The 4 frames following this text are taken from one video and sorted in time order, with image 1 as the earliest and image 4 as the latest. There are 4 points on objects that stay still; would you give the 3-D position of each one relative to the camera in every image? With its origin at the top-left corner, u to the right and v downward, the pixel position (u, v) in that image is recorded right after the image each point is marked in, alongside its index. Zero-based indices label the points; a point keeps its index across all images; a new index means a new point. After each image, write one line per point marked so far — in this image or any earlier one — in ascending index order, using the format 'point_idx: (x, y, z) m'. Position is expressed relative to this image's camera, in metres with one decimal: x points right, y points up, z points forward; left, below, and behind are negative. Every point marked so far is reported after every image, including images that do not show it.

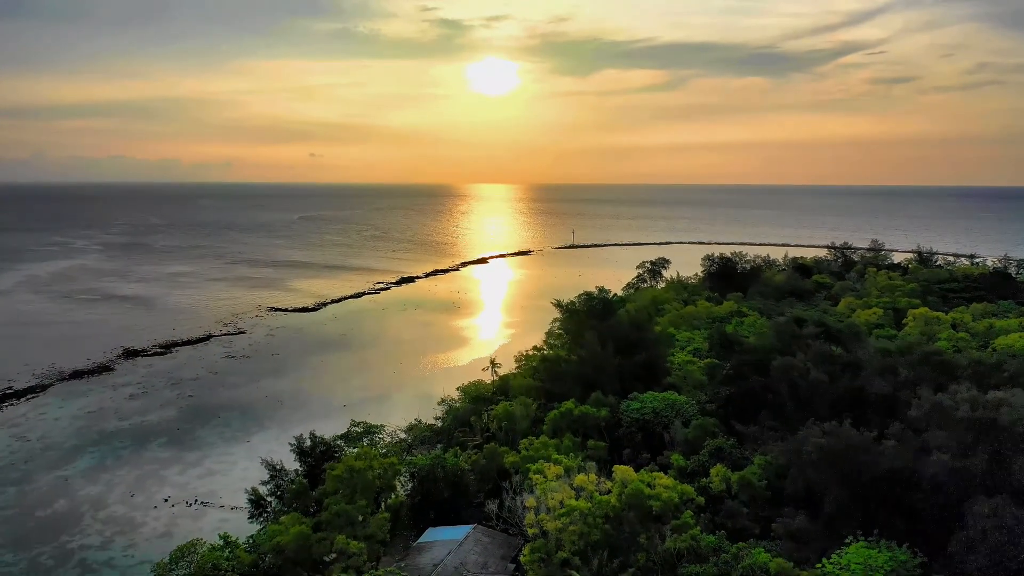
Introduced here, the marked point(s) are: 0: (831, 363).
0: (+9.1, -2.2, +15.3) m
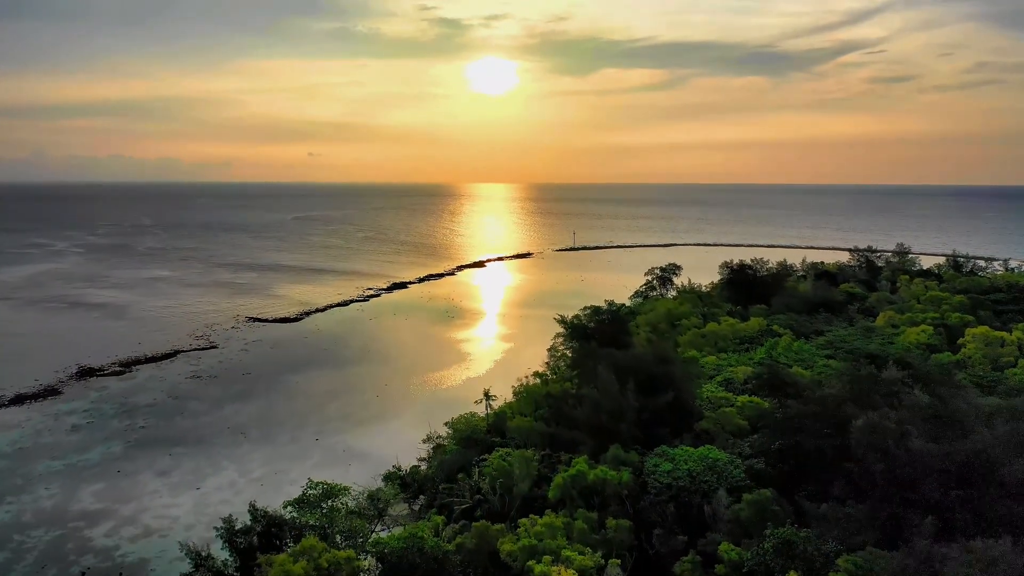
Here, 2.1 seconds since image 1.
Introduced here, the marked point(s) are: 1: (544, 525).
0: (+9.0, -2.9, +11.7) m
1: (+0.7, -5.2, +11.9) m
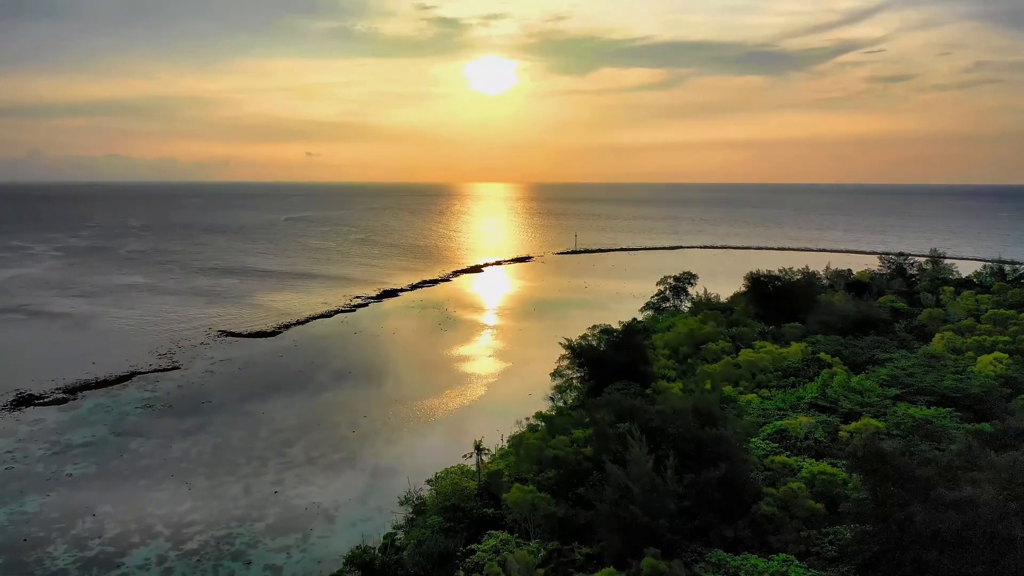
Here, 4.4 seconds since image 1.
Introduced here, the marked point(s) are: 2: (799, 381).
0: (+9.0, -3.7, +7.7) m
1: (+0.7, -6.1, +7.9) m
2: (+10.5, -3.4, +19.8) m
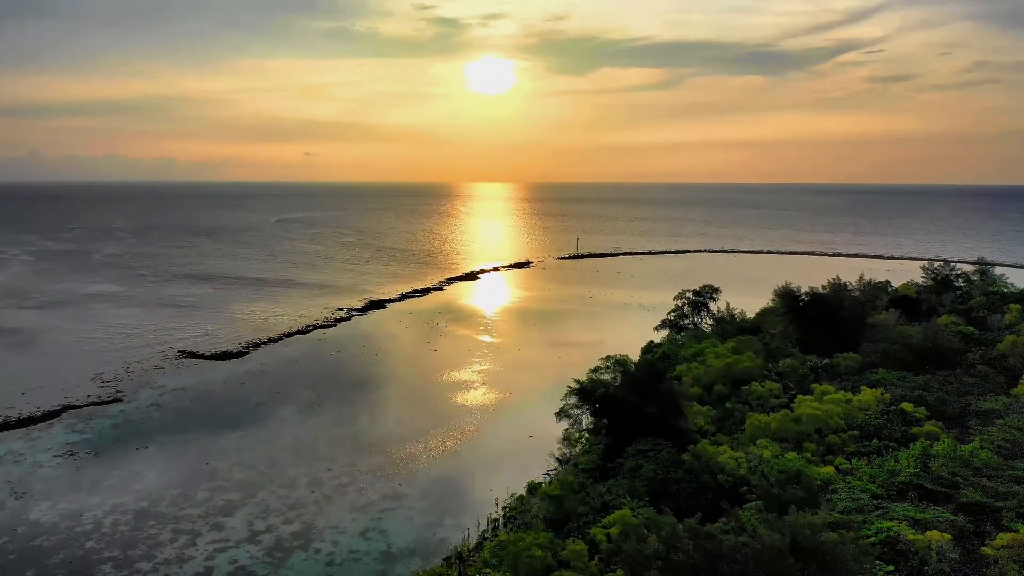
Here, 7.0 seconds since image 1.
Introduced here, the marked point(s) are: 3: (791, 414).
0: (+8.9, -4.7, +3.0) m
1: (+0.6, -7.1, +3.2) m
2: (+10.4, -4.4, +15.1) m
3: (+8.8, -3.9, +16.6) m
